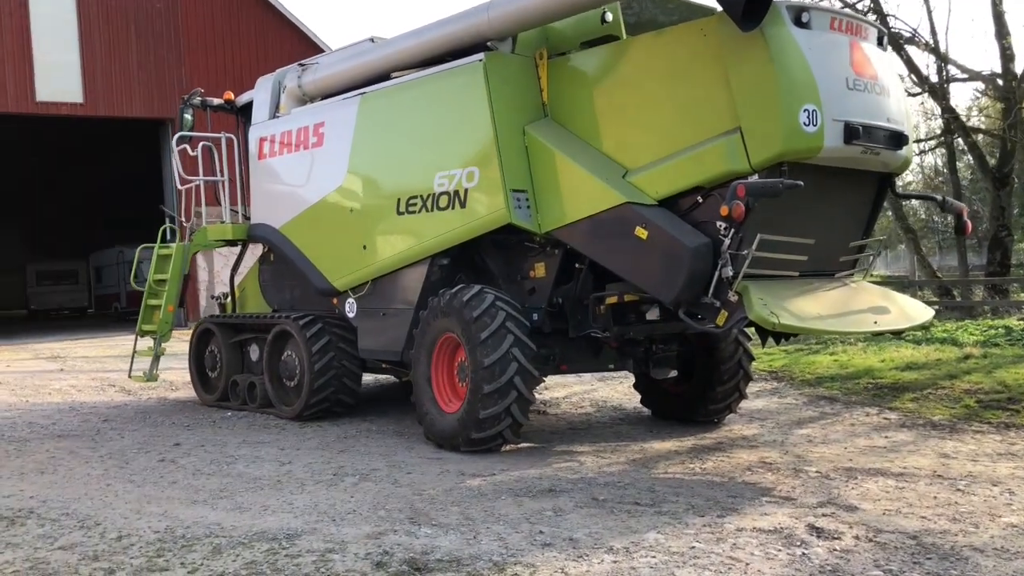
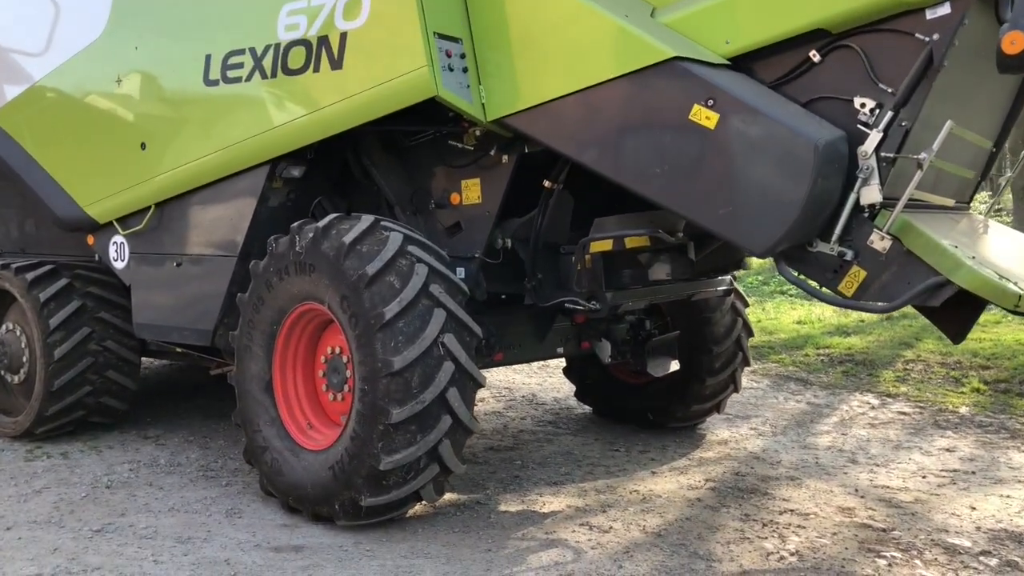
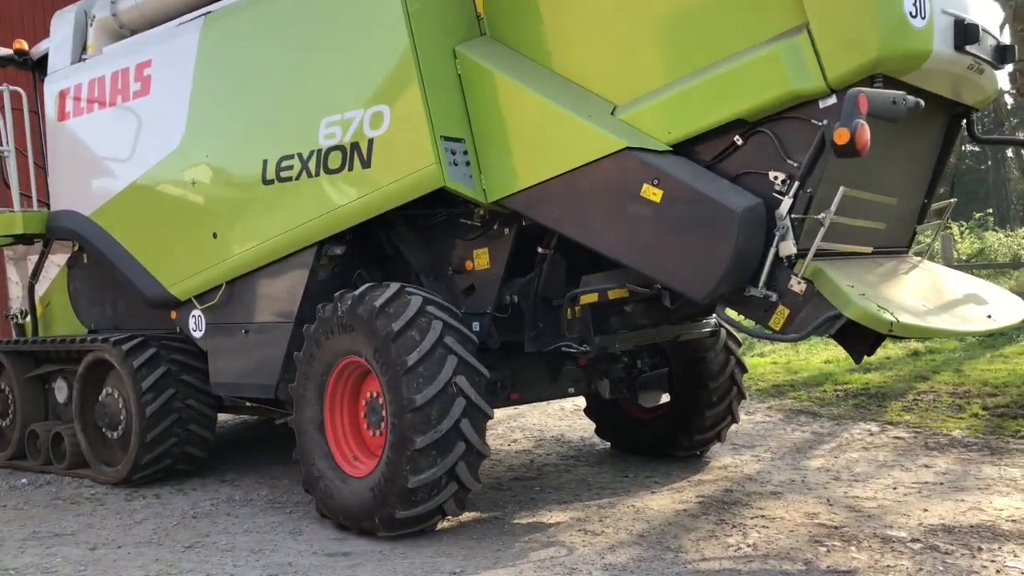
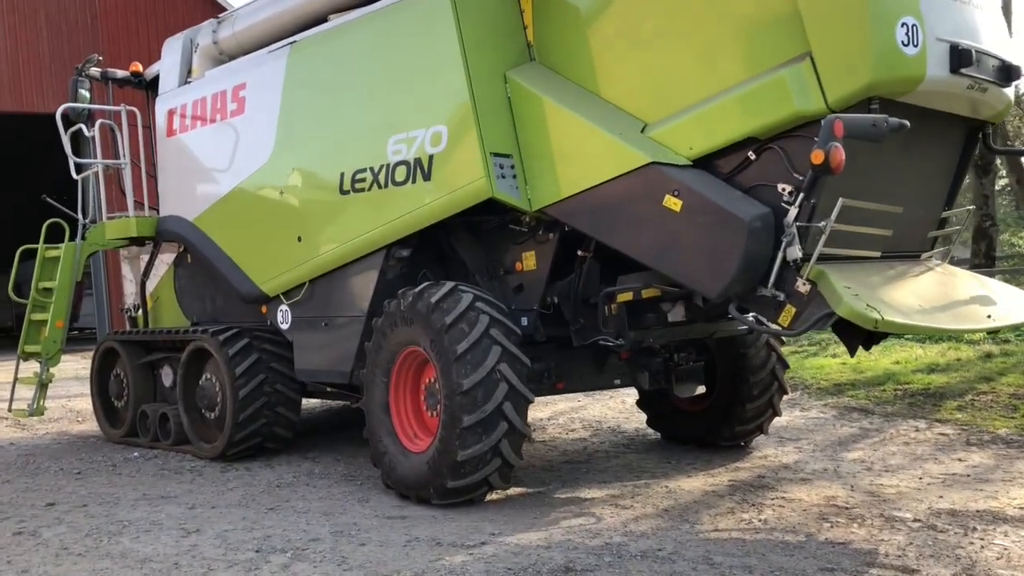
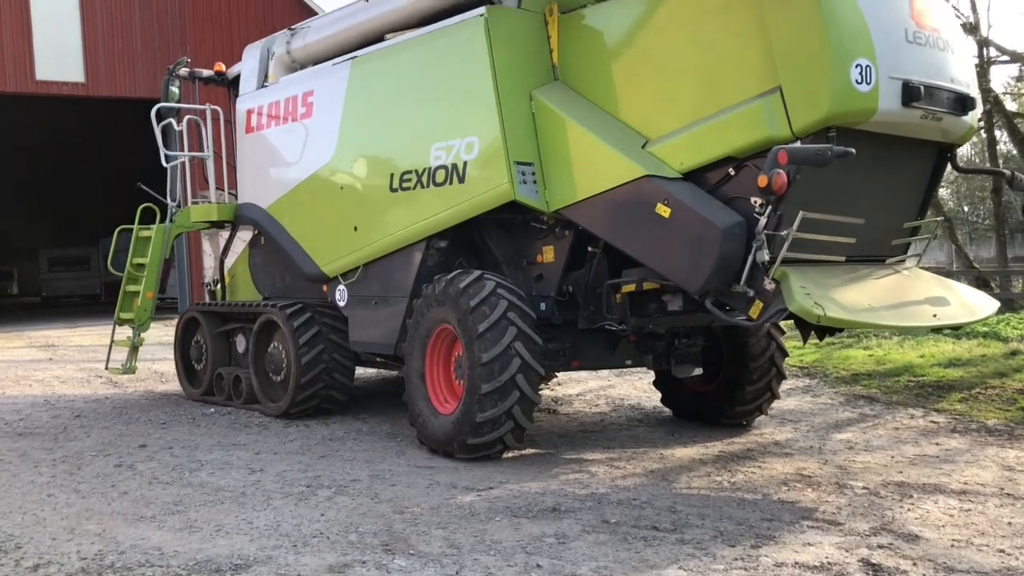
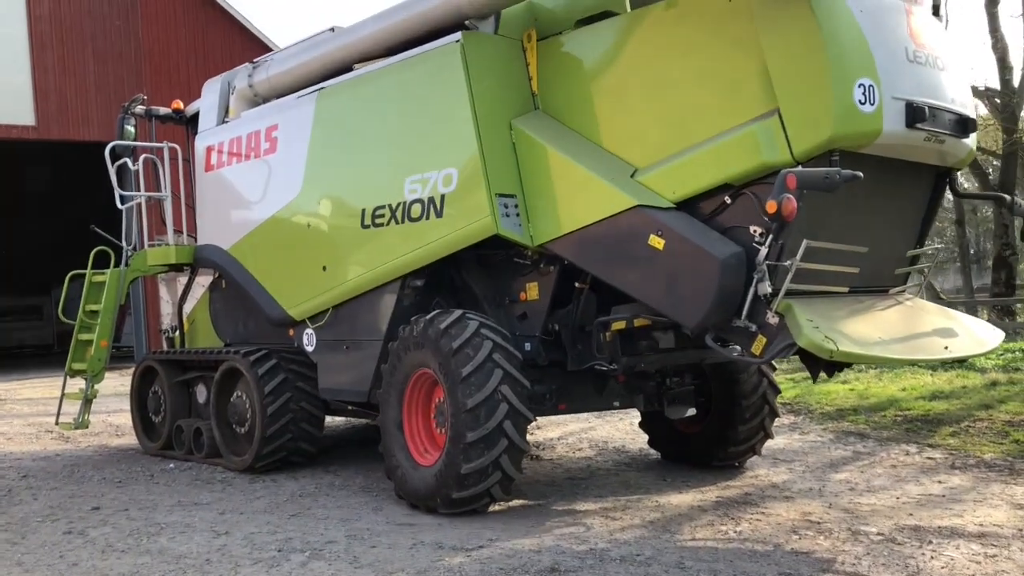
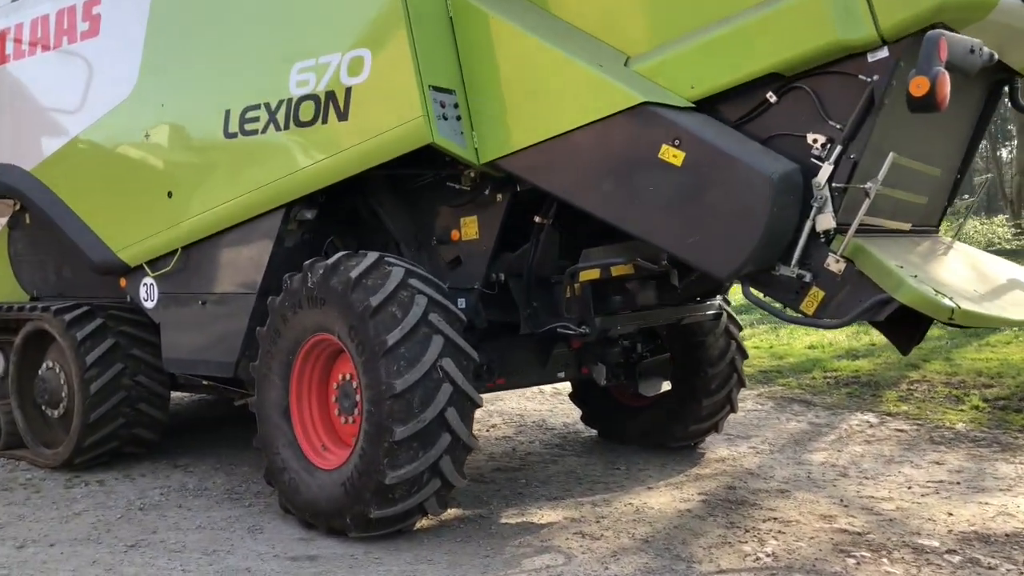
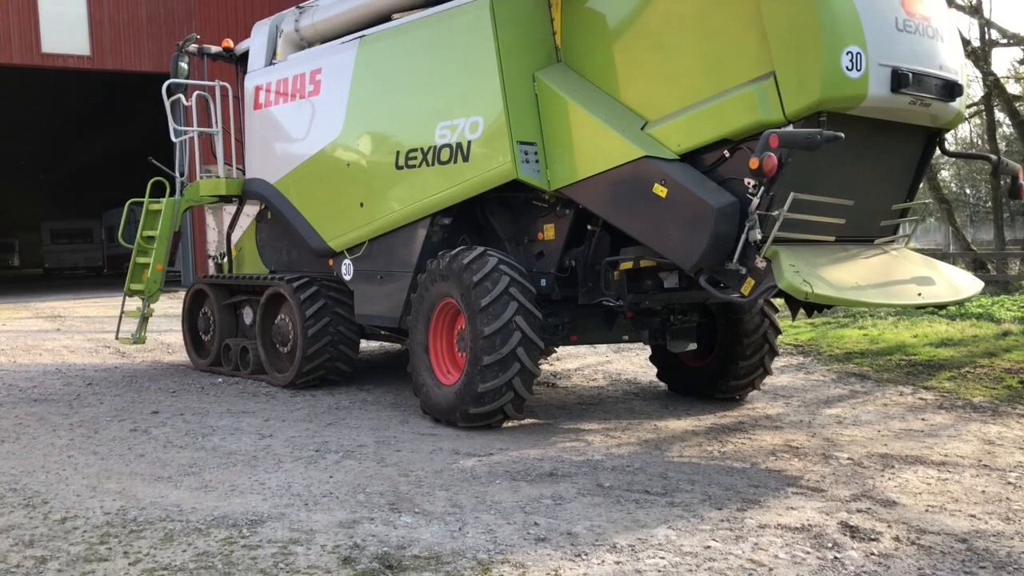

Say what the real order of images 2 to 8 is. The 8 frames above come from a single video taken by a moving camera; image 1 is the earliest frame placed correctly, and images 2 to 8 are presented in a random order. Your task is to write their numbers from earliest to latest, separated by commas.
8, 5, 6, 4, 3, 7, 2
